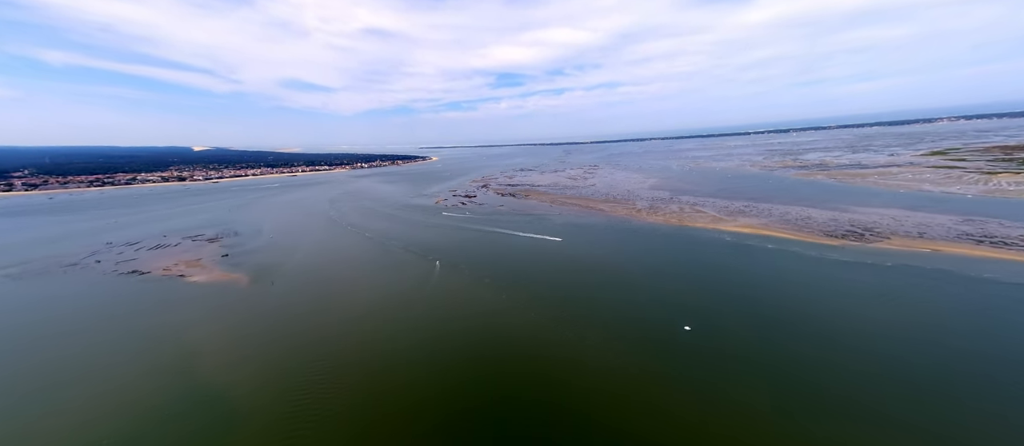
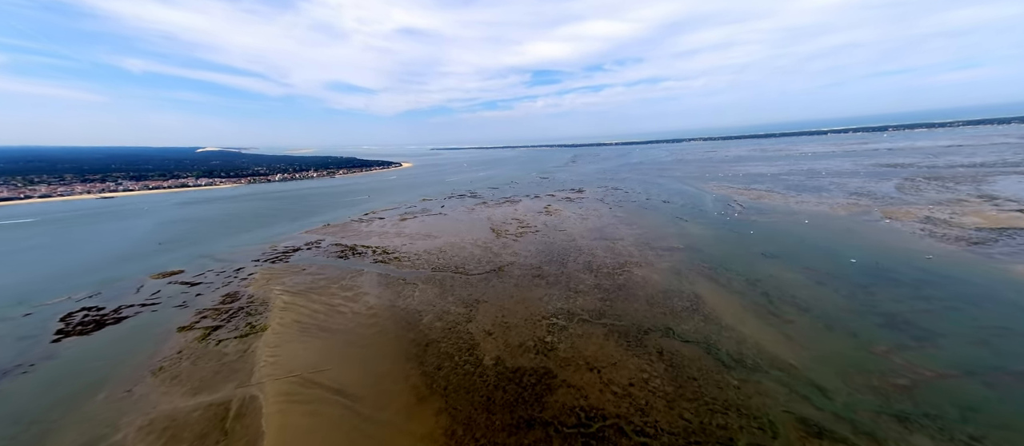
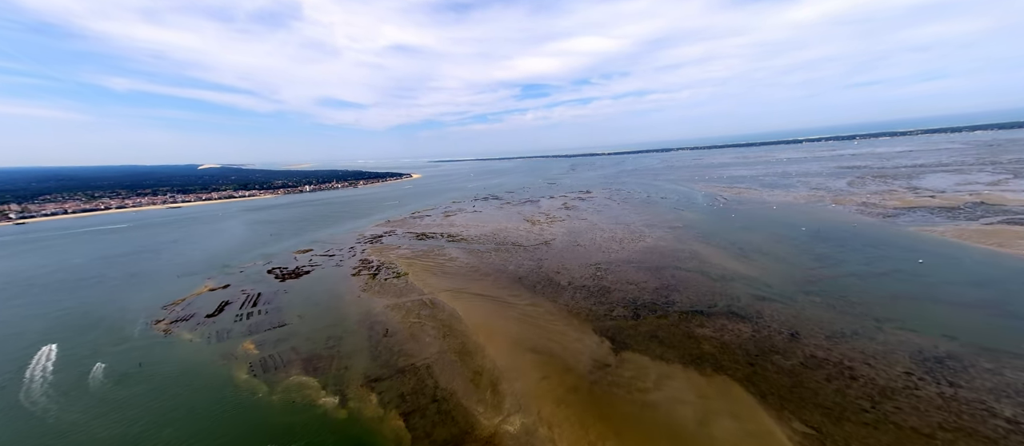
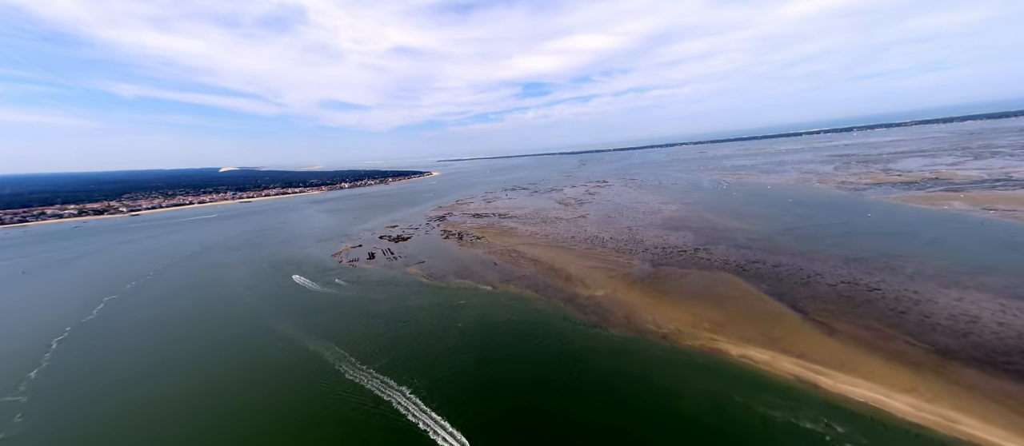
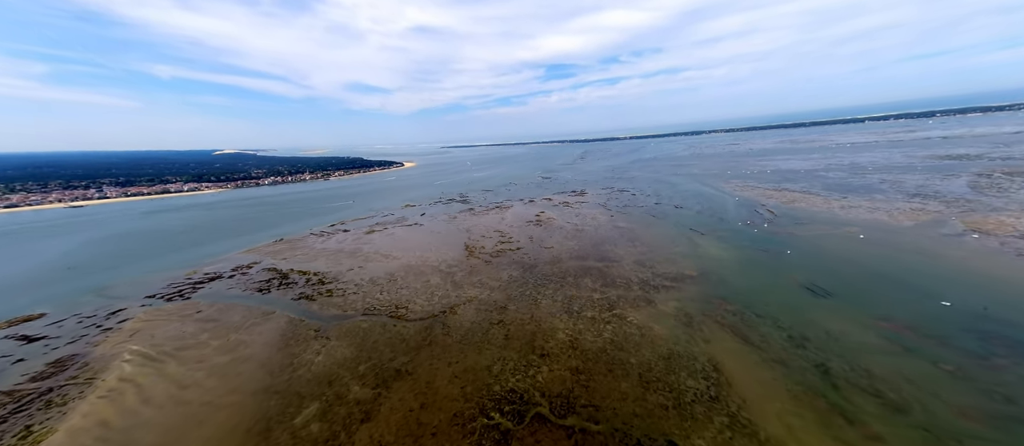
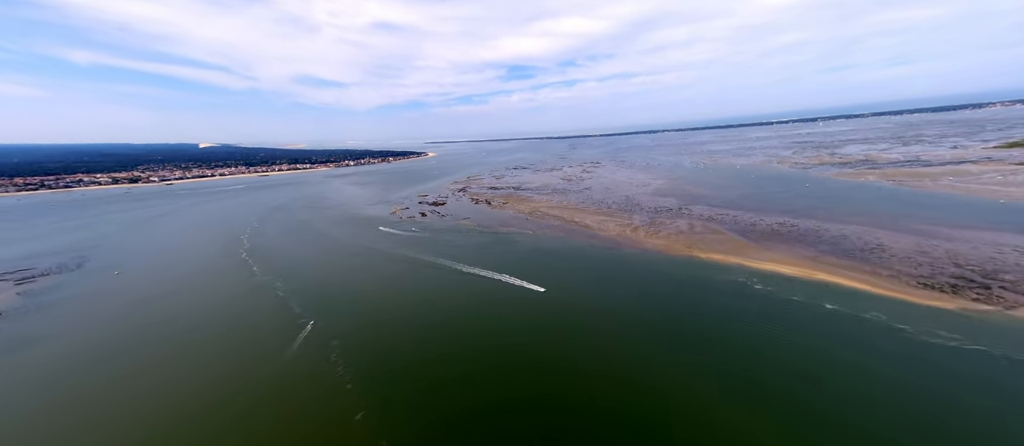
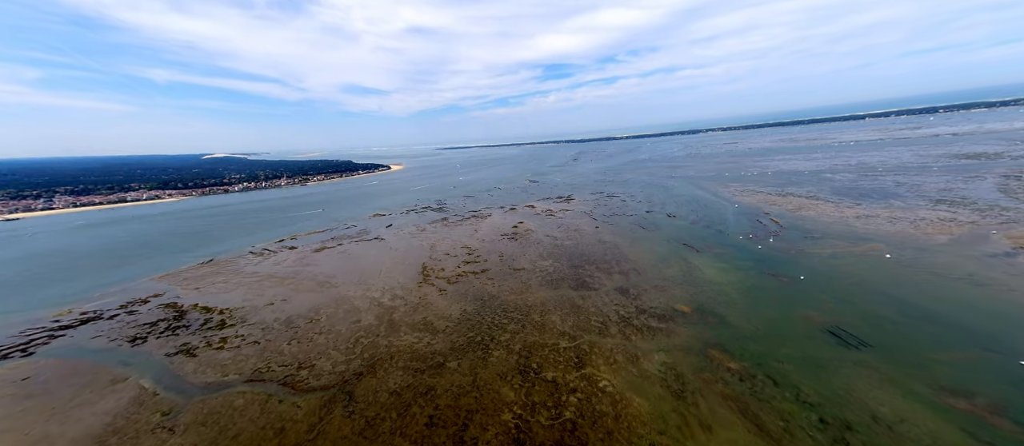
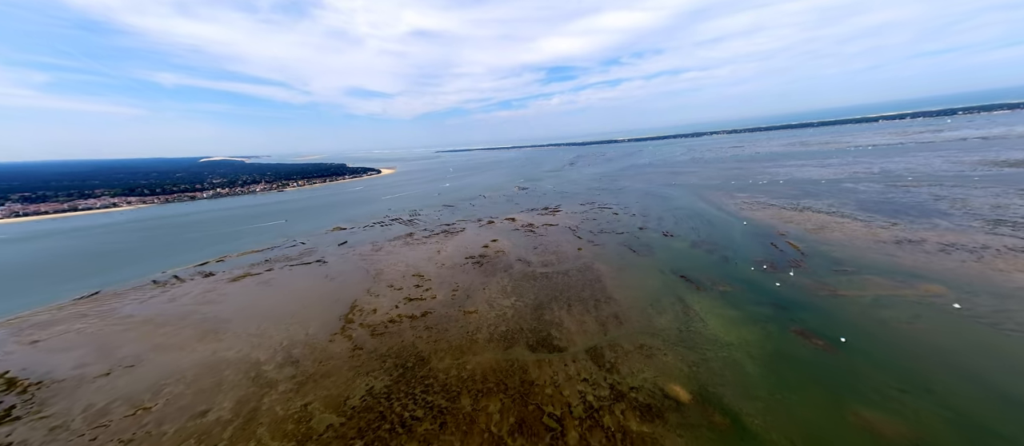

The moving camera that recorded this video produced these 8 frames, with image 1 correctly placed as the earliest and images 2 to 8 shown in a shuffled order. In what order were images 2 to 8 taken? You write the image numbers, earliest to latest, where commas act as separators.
6, 4, 3, 2, 5, 7, 8
